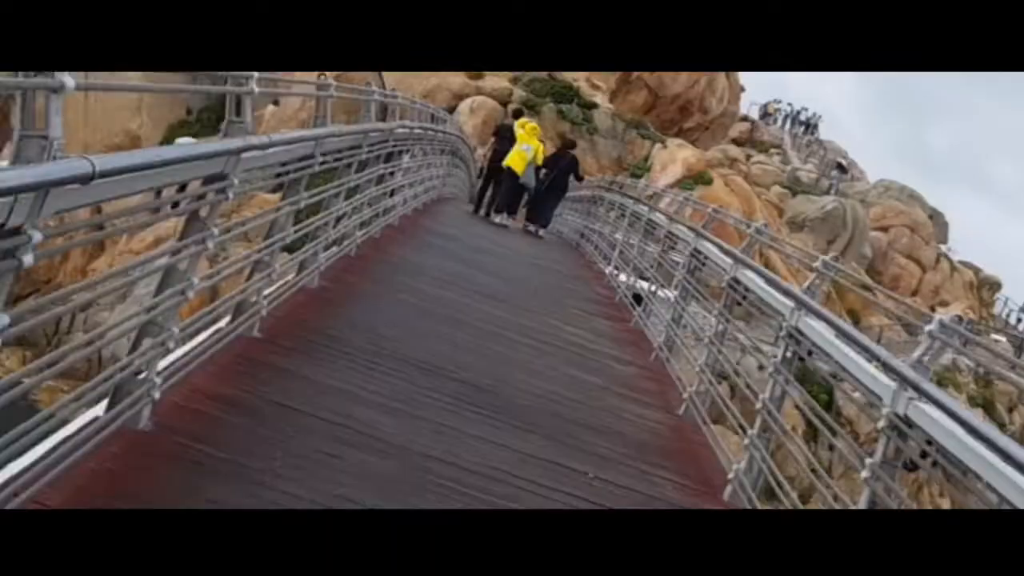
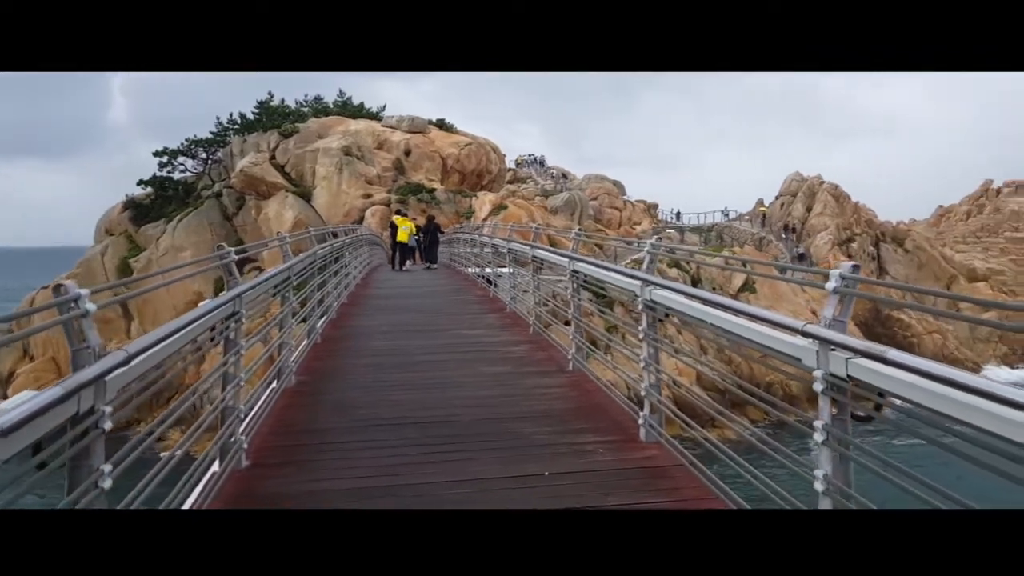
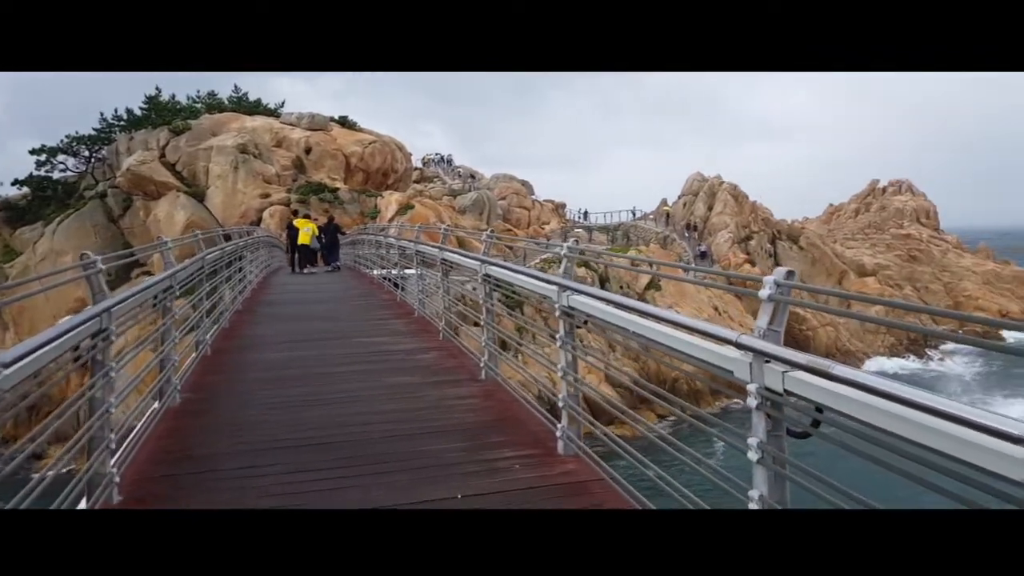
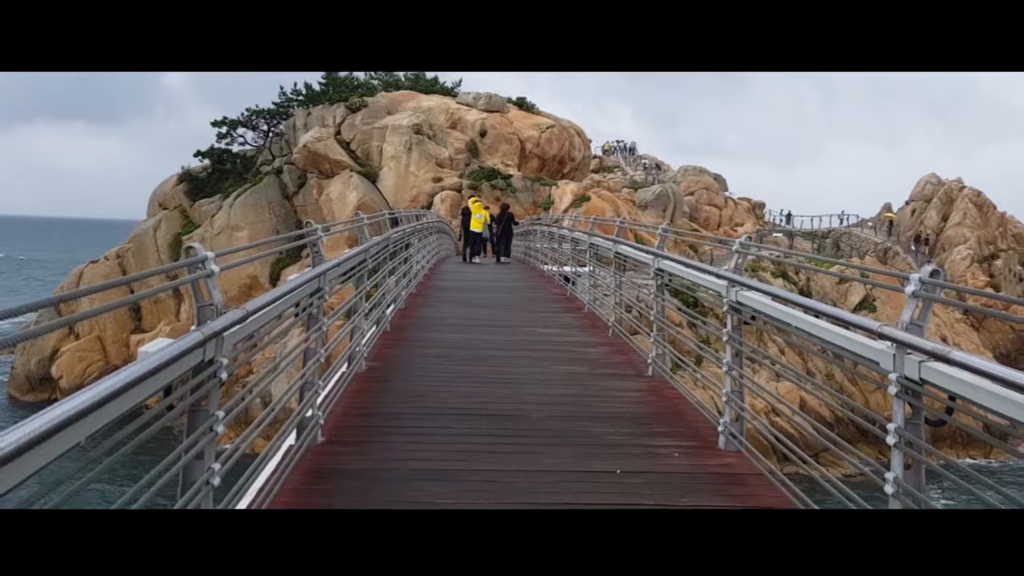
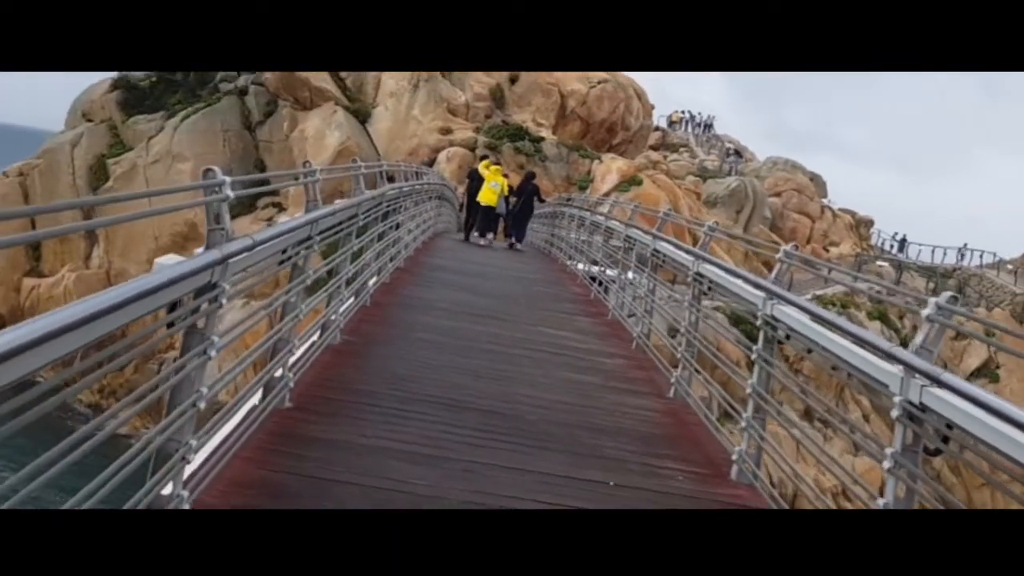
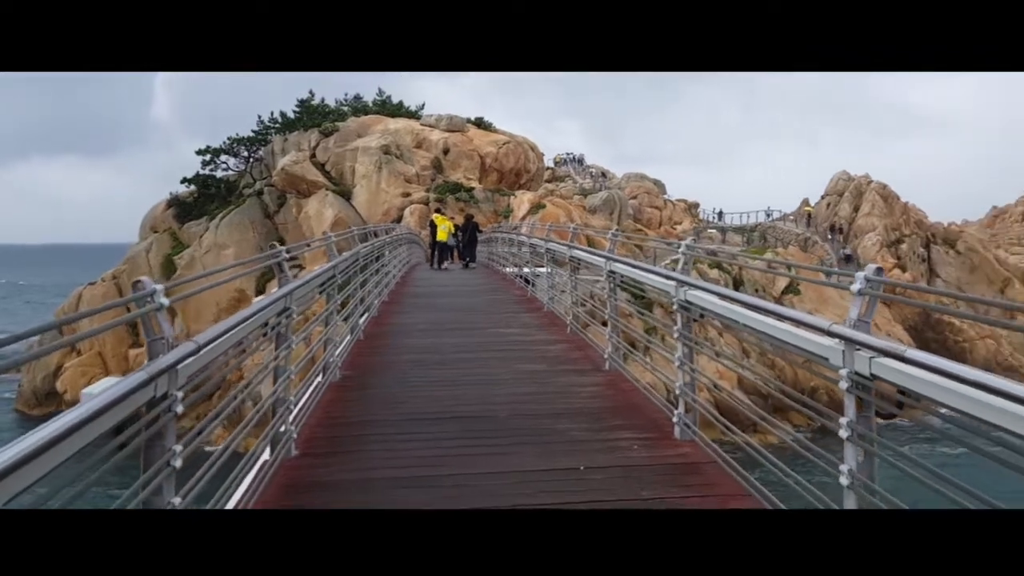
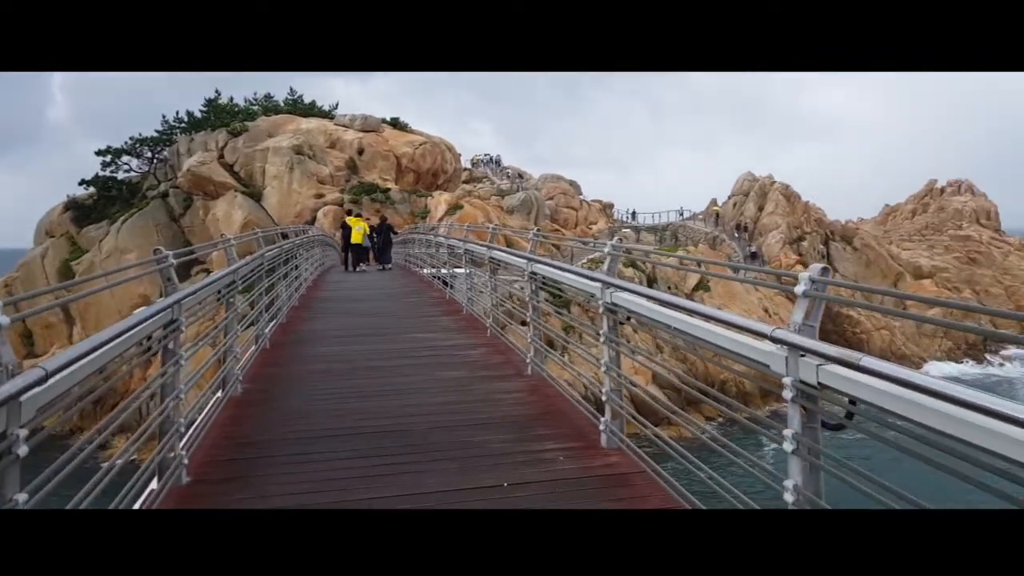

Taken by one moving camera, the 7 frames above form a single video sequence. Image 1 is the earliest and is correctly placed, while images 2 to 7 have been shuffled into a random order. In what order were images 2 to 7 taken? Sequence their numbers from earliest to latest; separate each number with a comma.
5, 4, 6, 2, 7, 3
